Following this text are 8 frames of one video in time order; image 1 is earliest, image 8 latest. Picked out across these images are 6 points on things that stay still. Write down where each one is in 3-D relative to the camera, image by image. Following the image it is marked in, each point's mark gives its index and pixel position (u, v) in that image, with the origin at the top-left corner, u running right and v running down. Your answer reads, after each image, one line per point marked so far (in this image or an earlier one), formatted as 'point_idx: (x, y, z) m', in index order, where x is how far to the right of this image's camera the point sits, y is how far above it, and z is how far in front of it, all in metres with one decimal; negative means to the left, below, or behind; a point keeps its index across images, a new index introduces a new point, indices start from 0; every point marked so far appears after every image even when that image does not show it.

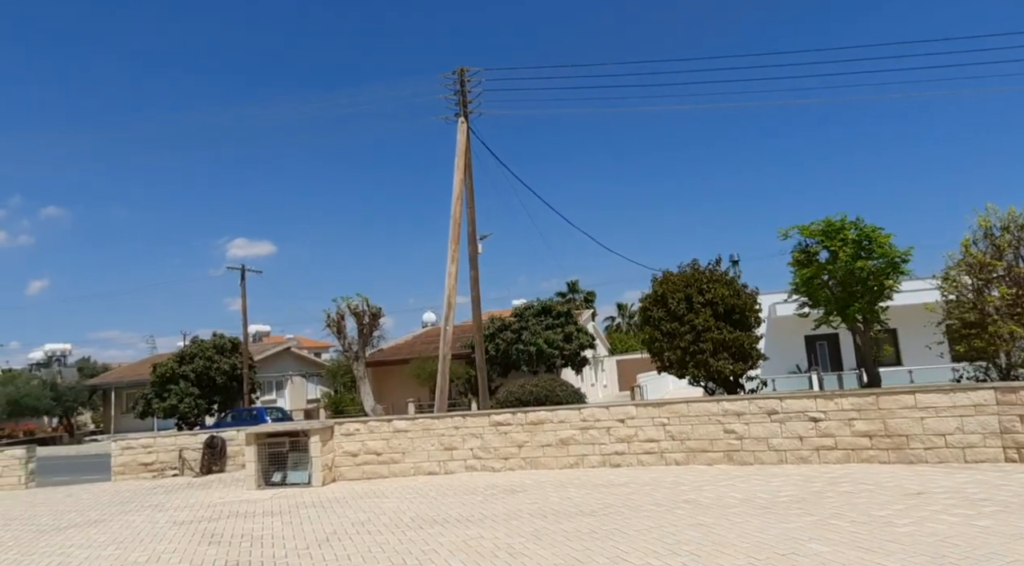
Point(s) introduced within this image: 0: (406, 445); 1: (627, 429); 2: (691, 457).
0: (-2.1, -3.2, +16.0) m
1: (+2.2, -2.8, +15.3) m
2: (+3.4, -3.2, +14.9) m
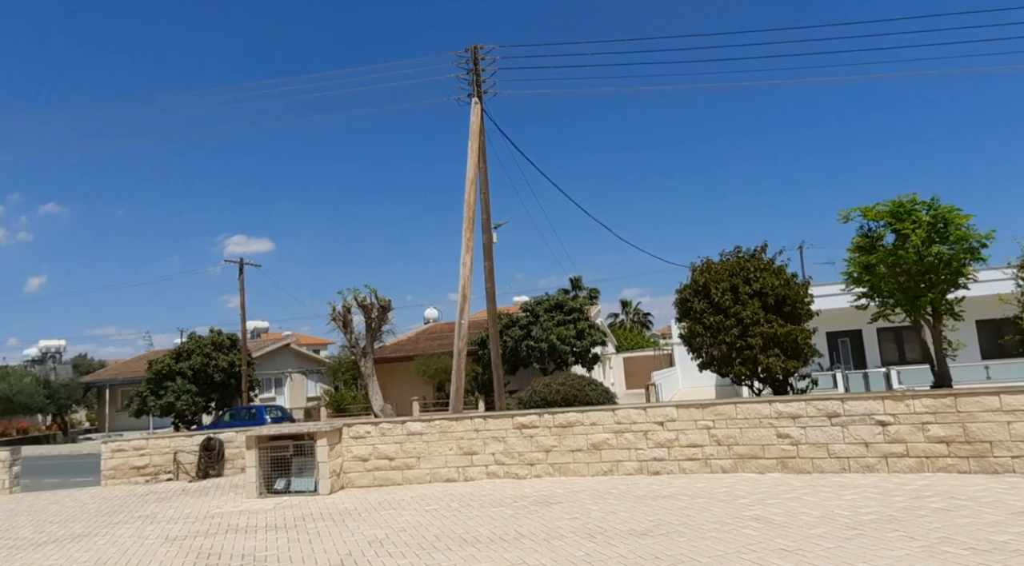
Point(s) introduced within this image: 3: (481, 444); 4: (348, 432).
0: (-1.7, -3.0, +14.6) m
1: (+2.7, -2.6, +13.8) m
2: (+3.8, -3.0, +13.4) m
3: (-0.6, -2.9, +14.5) m
4: (-3.1, -2.8, +14.8) m
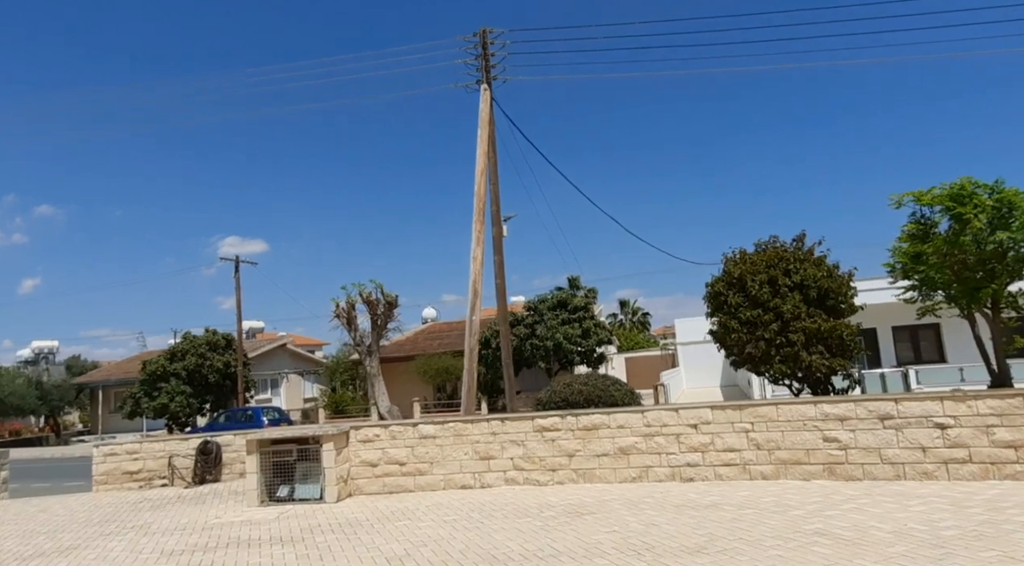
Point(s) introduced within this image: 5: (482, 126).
0: (-1.3, -2.9, +13.5) m
1: (+3.0, -2.5, +12.8) m
2: (+4.2, -2.9, +12.4) m
3: (-0.2, -2.8, +13.4) m
4: (-2.7, -2.6, +13.8) m
5: (-0.7, +3.7, +19.0) m
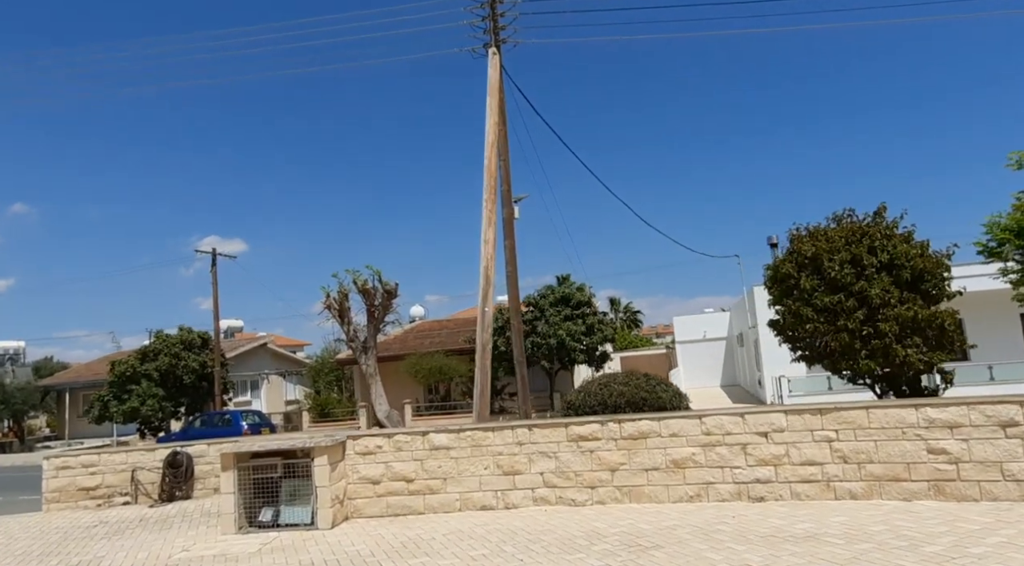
0: (-0.9, -2.6, +11.3) m
1: (+3.5, -2.2, +10.6) m
2: (+4.6, -2.6, +10.3) m
3: (+0.2, -2.5, +11.2) m
4: (-2.3, -2.4, +11.4) m
5: (-0.4, +4.0, +16.7) m
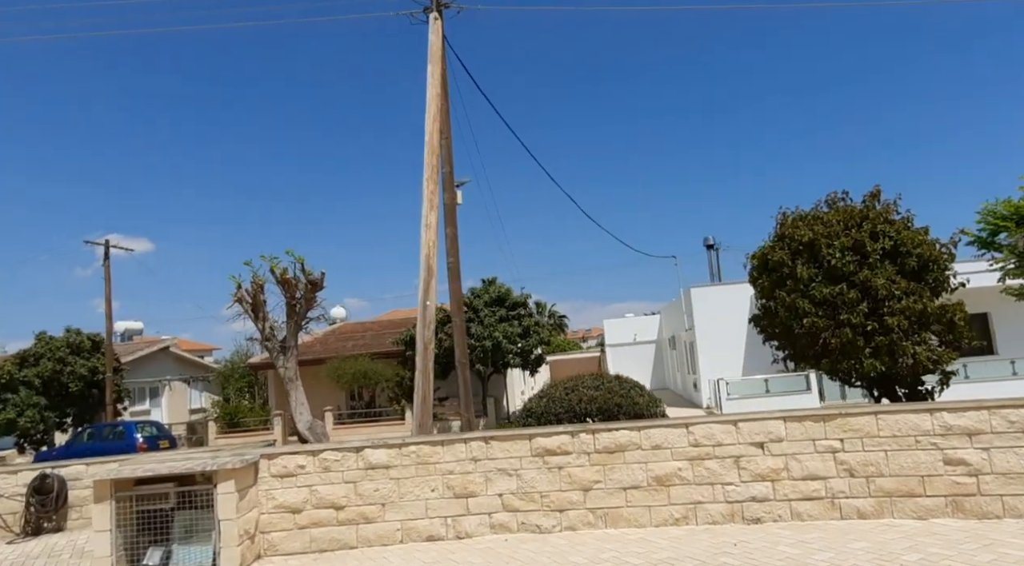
0: (-1.4, -2.4, +9.4) m
1: (+3.0, -2.0, +9.2) m
2: (+4.2, -2.5, +8.9) m
3: (-0.4, -2.3, +9.4) m
4: (-2.8, -2.2, +9.4) m
5: (-1.5, +4.1, +14.9) m
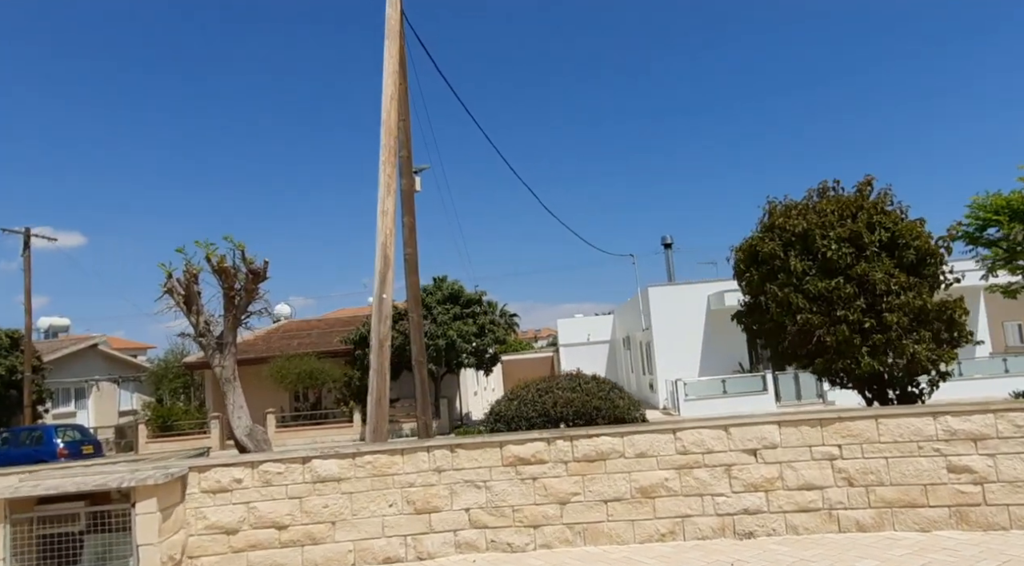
0: (-1.8, -2.3, +8.3) m
1: (+2.7, -1.9, +8.4) m
2: (+3.9, -2.4, +8.3) m
3: (-0.7, -2.2, +8.4) m
4: (-3.2, -2.0, +8.3) m
5: (-2.1, +4.2, +13.8) m
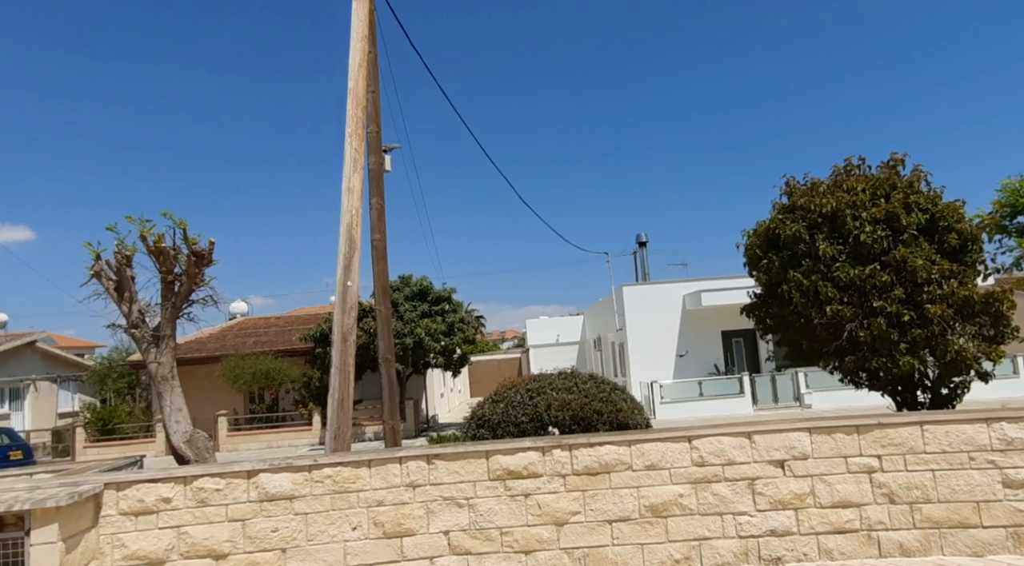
0: (-1.9, -2.1, +6.9) m
1: (+2.5, -1.8, +7.2) m
2: (+3.8, -2.3, +7.1) m
3: (-0.8, -2.1, +7.1) m
4: (-3.3, -1.8, +6.8) m
5: (-2.4, +4.4, +12.4) m
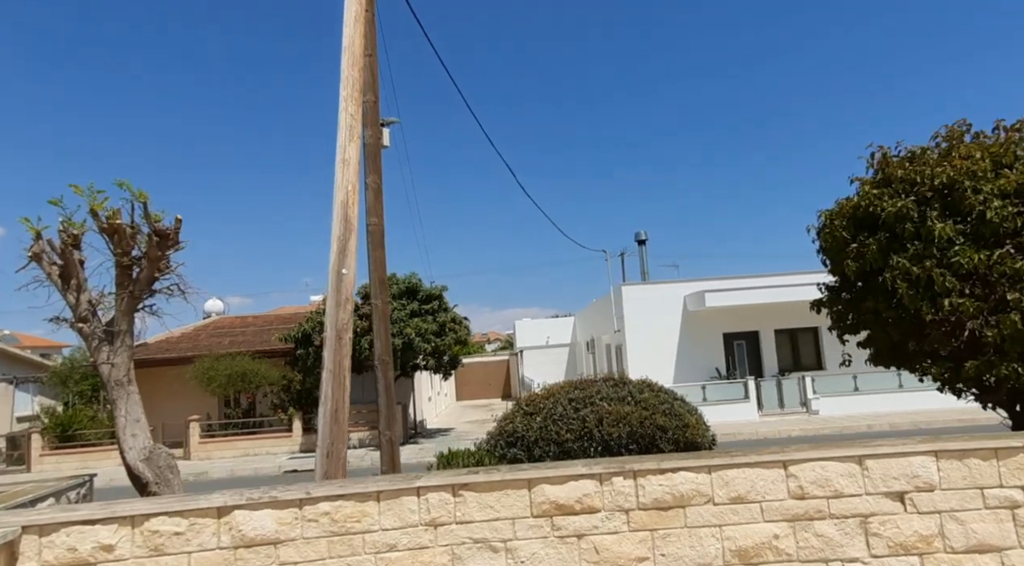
0: (-1.5, -2.0, +5.3) m
1: (+2.9, -1.7, +5.7) m
2: (+4.1, -2.2, +5.6) m
3: (-0.4, -1.9, +5.4) m
4: (-2.9, -1.7, +5.1) m
5: (-2.2, +4.5, +10.8) m
